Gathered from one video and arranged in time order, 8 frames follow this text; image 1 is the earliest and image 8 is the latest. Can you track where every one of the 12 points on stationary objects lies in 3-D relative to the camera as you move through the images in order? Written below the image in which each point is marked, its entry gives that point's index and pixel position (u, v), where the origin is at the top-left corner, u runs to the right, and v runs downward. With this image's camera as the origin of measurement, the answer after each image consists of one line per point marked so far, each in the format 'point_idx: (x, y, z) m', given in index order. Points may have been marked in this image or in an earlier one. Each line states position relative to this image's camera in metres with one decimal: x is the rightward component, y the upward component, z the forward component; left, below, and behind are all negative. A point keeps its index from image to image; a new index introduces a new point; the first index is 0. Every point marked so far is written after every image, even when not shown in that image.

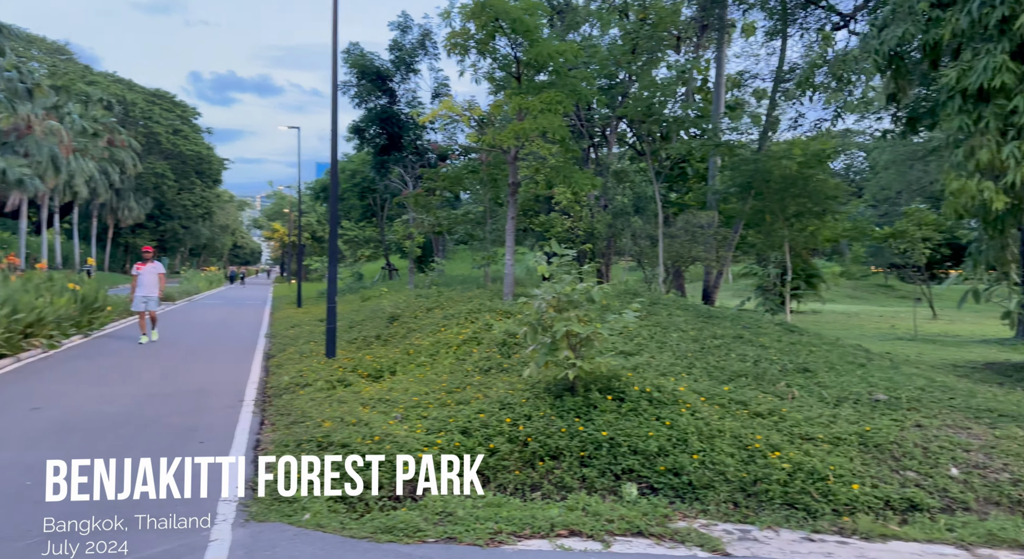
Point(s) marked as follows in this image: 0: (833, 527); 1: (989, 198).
0: (+2.0, -1.6, +4.8) m
1: (+3.8, +0.7, +6.0) m
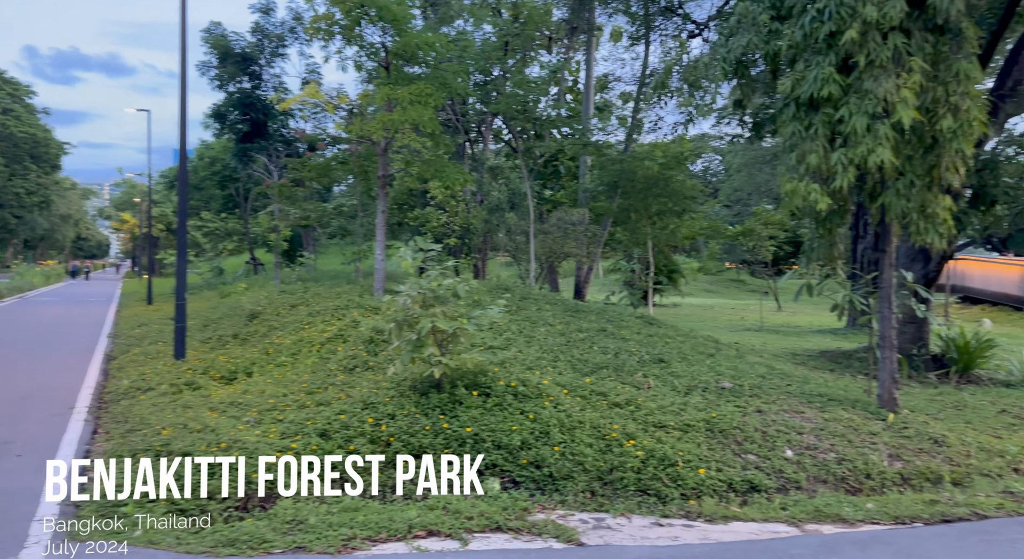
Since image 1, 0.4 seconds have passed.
0: (+1.1, -1.6, +5.1) m
1: (+2.7, +0.7, +6.6) m
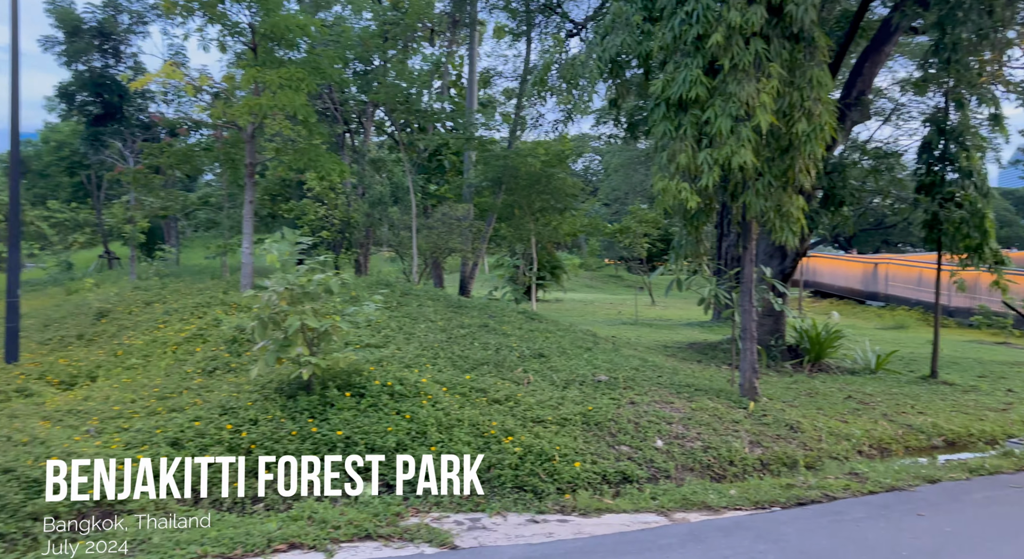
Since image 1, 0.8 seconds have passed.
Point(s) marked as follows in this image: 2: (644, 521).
0: (+0.3, -1.6, +5.1) m
1: (+1.6, +0.7, +6.8) m
2: (+0.9, -1.6, +4.9) m
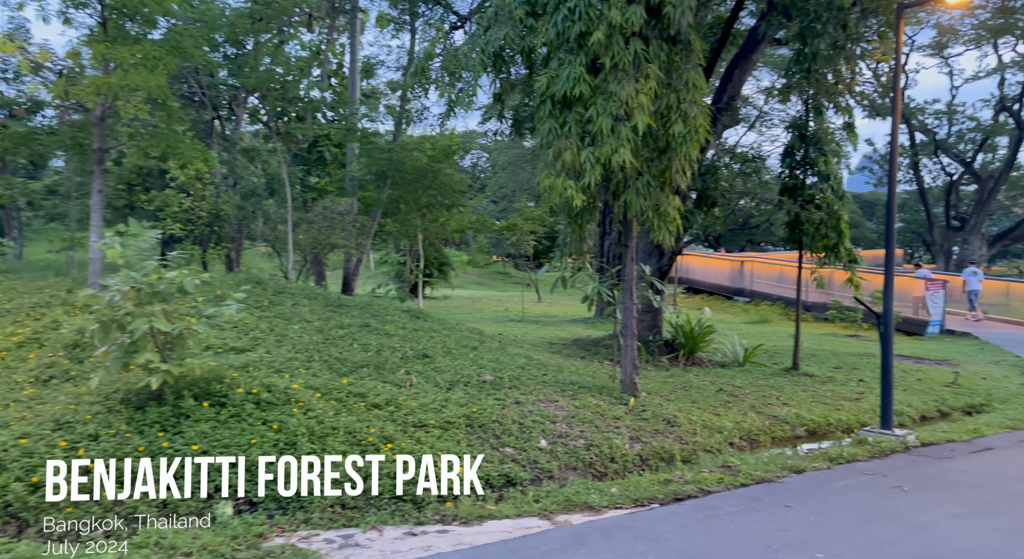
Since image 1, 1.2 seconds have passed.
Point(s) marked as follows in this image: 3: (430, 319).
0: (-0.5, -1.5, +5.0) m
1: (+0.5, +0.8, +6.8) m
2: (+0.1, -1.6, +4.8) m
3: (-1.2, -0.5, +10.5) m
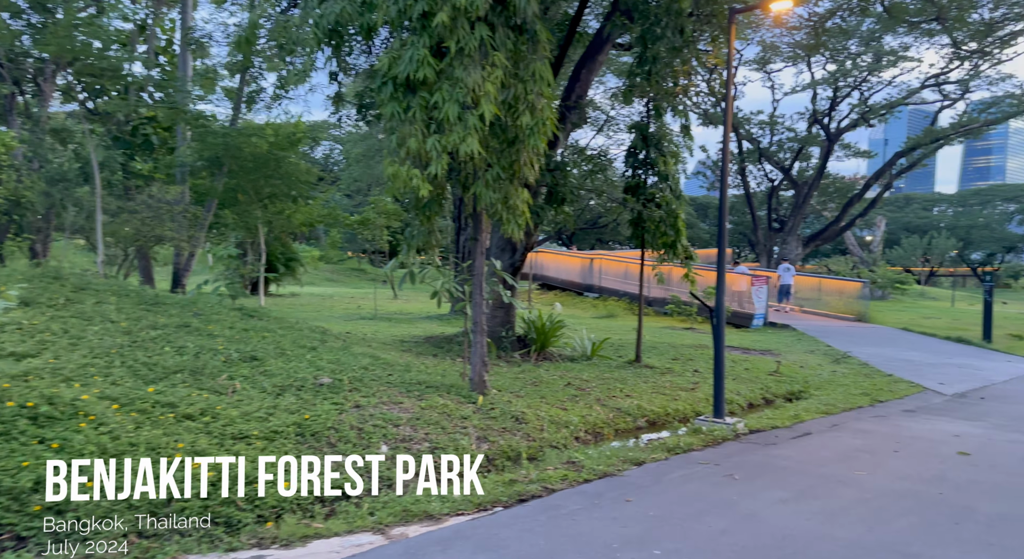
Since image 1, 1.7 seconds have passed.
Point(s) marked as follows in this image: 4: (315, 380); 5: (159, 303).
0: (-1.5, -1.5, +4.5) m
1: (-0.9, +0.8, +6.5) m
2: (-0.9, -1.5, +4.5) m
3: (-3.2, -0.5, +9.8) m
4: (-1.9, -1.0, +7.2) m
5: (-4.2, -0.3, +9.1) m
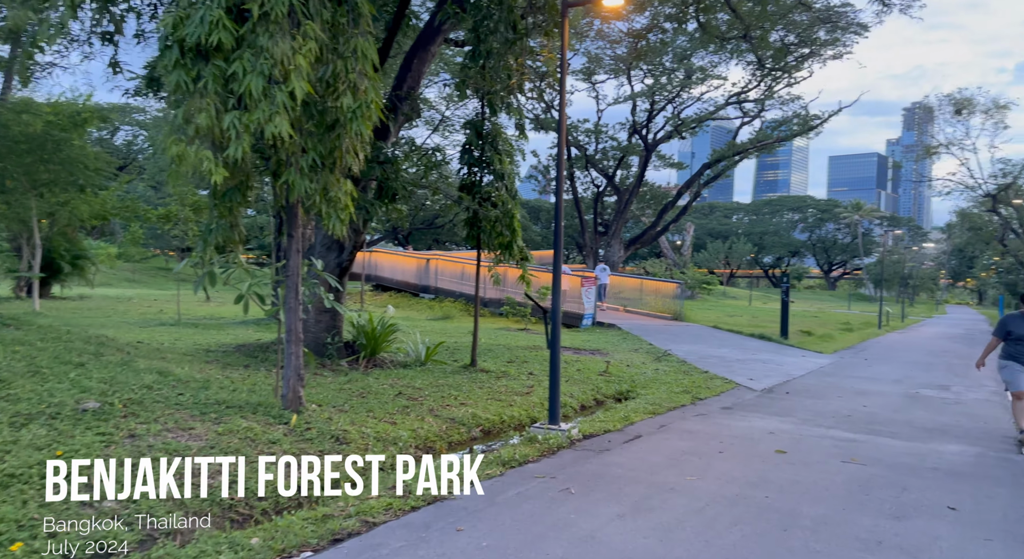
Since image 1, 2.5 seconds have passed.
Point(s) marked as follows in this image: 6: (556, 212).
0: (-2.4, -1.5, +3.5) m
1: (-2.2, +0.8, +5.6) m
2: (-1.8, -1.6, +3.6) m
3: (-5.3, -0.5, +8.3) m
4: (-3.4, -1.0, +6.0) m
5: (-6.1, -0.3, +7.3) m
6: (+0.6, +0.8, +9.5) m
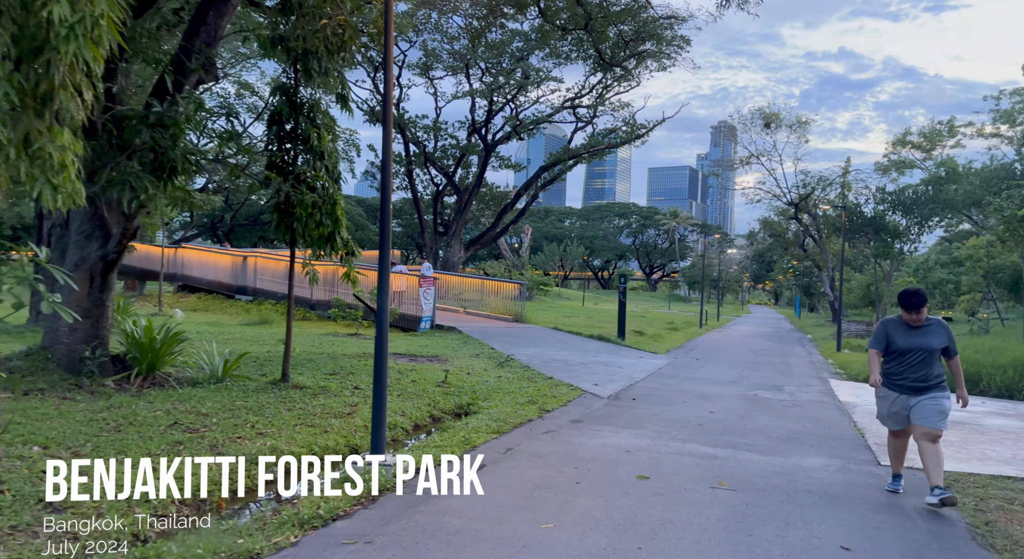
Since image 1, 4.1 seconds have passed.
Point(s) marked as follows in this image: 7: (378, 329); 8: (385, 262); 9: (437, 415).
0: (-3.0, -1.5, +1.4) m
1: (-3.2, +0.8, +3.5) m
2: (-2.5, -1.5, +1.7) m
3: (-6.8, -0.5, +5.5) m
4: (-4.5, -0.9, +3.7) m
5: (-7.4, -0.2, +4.4) m
6: (-1.4, +0.9, +7.9) m
7: (-1.3, -0.5, +7.1) m
8: (-1.3, +0.2, +7.5) m
9: (-1.0, -1.8, +9.7) m
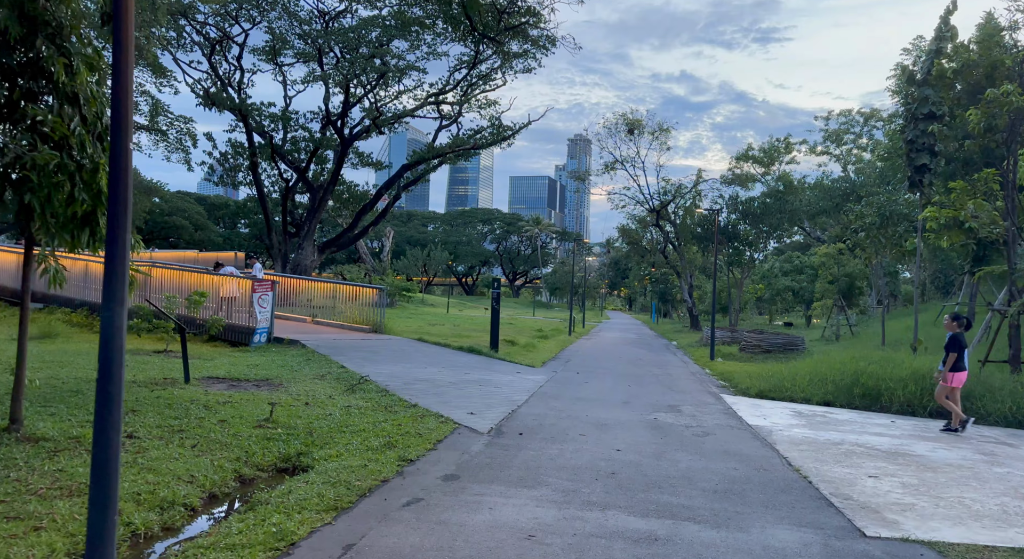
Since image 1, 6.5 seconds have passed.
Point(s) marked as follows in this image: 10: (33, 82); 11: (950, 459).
0: (-2.9, -1.4, -1.7) m
1: (-3.5, +0.9, +0.3) m
2: (-2.4, -1.5, -1.4) m
3: (-7.3, -0.4, +1.6) m
4: (-4.8, -0.9, +0.3) m
5: (-7.7, -0.2, +0.4) m
6: (-2.4, +0.9, +5.0) m
7: (-2.2, -0.4, +4.1) m
8: (-2.3, +0.2, +4.6) m
9: (-2.4, -1.8, +6.8) m
10: (-4.2, +1.7, +6.5) m
11: (+5.1, -2.1, +8.7) m
